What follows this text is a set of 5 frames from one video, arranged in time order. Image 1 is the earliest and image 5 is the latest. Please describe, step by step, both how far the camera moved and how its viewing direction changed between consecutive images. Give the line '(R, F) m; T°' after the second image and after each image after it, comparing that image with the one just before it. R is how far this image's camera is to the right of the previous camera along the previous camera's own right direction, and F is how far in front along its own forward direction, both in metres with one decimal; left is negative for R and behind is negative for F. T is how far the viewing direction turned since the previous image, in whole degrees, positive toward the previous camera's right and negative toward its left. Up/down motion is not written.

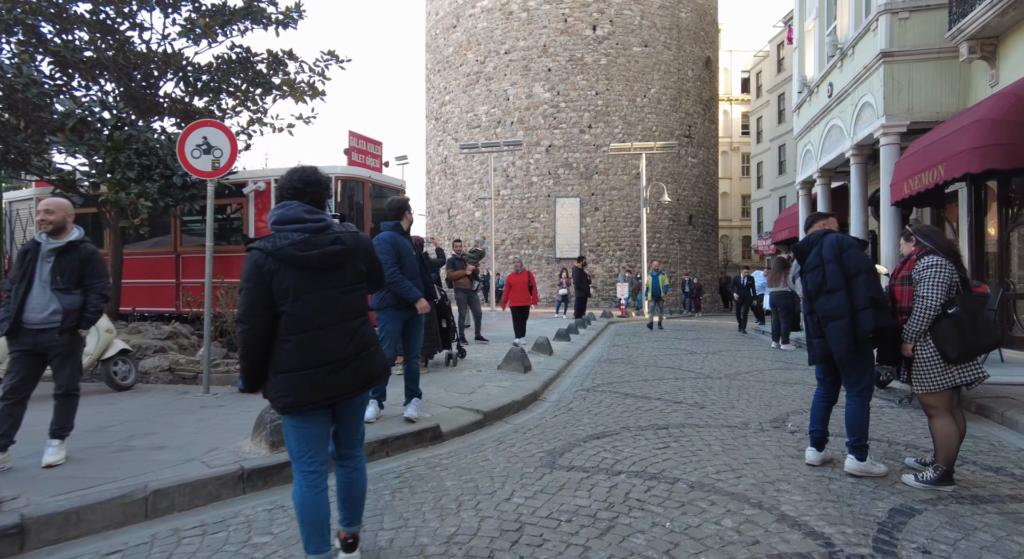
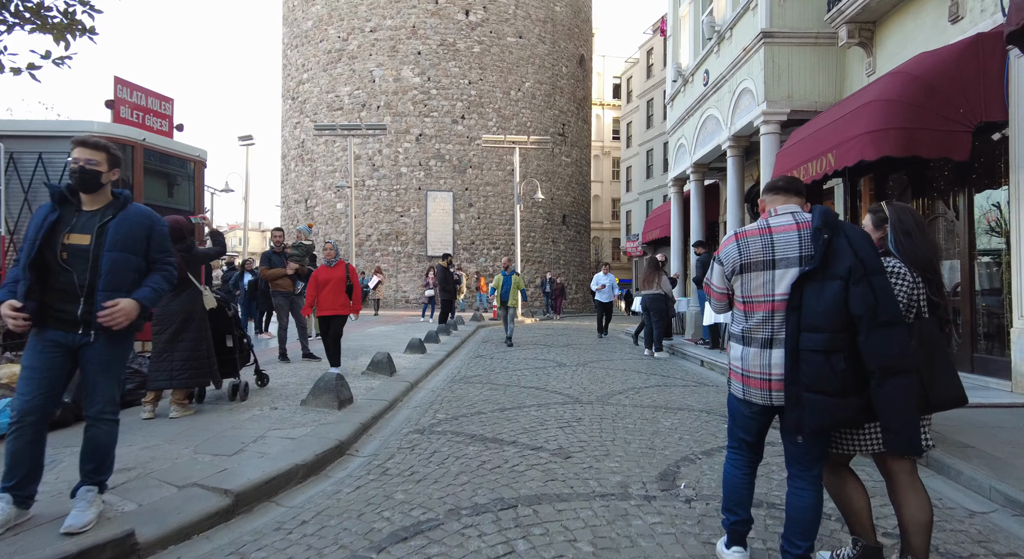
(+0.6, +2.0) m; +10°
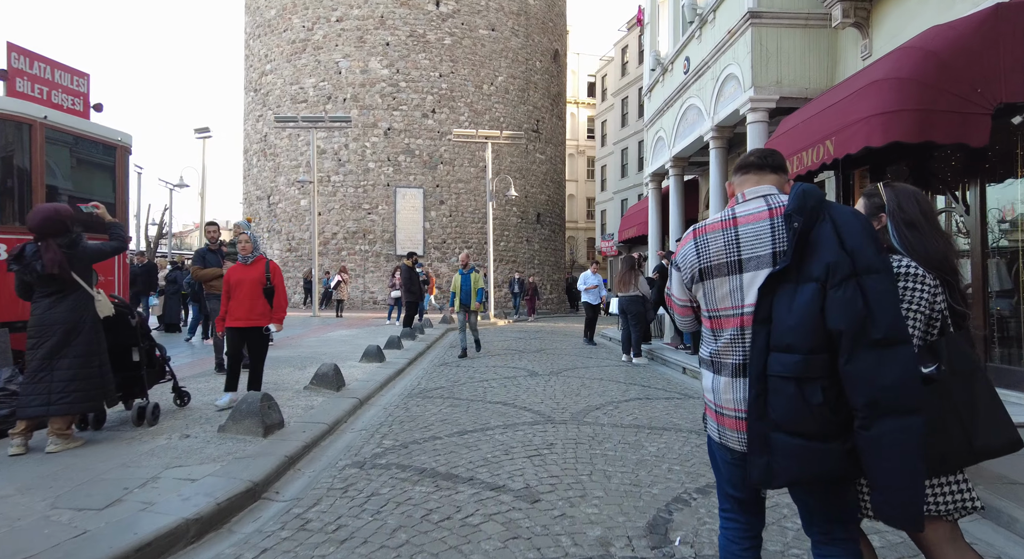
(+0.1, +1.0) m; +2°
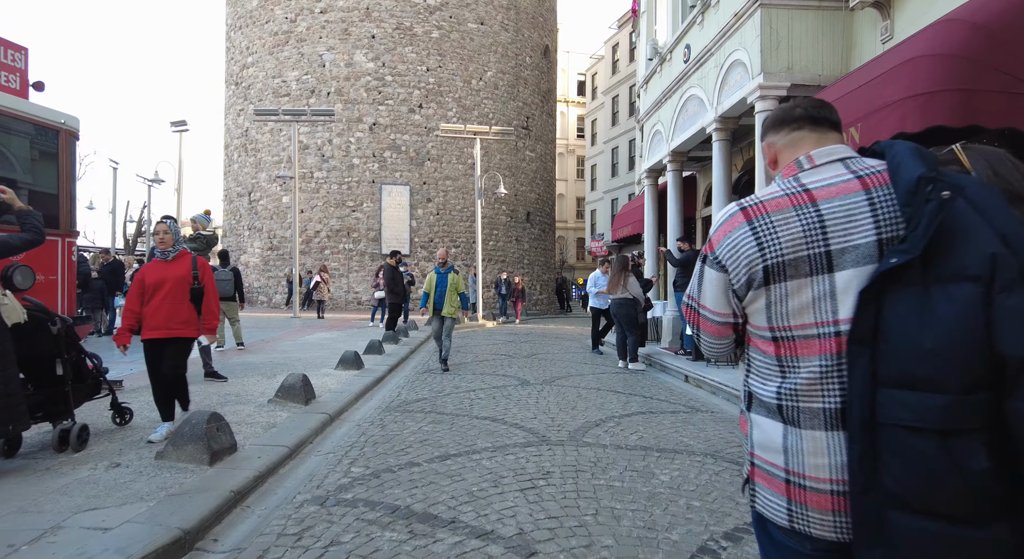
(0.0, +0.8) m; +1°
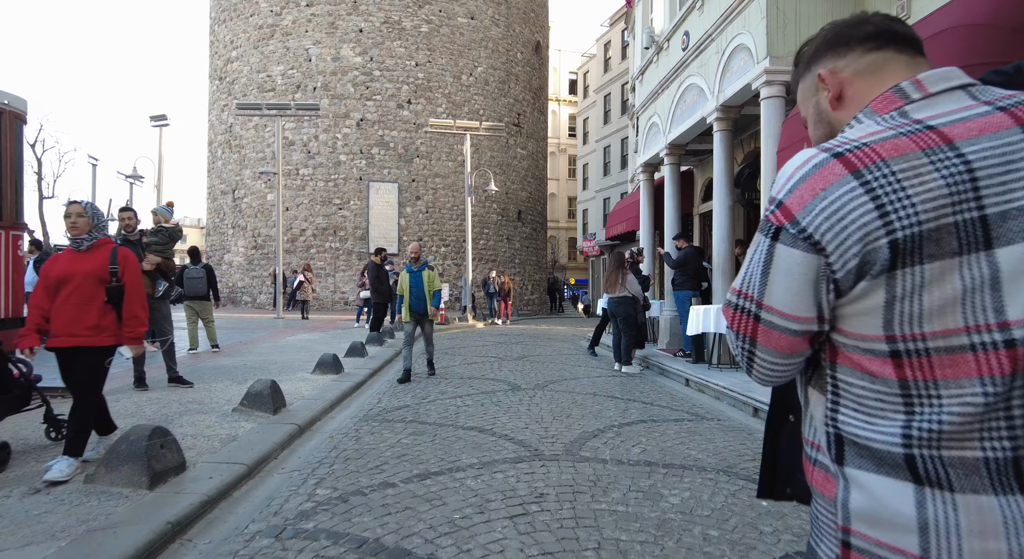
(0.0, +0.6) m; +1°
